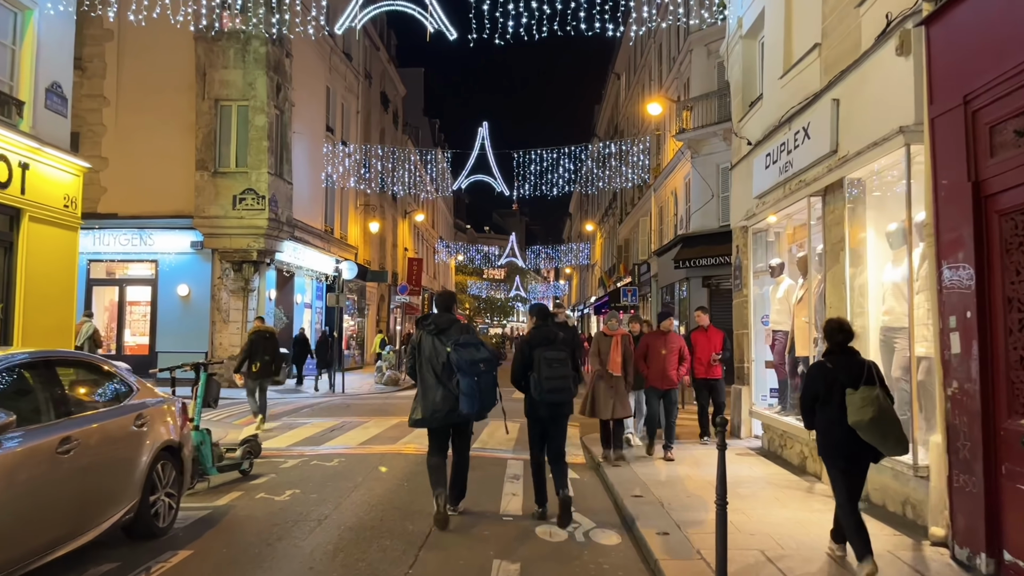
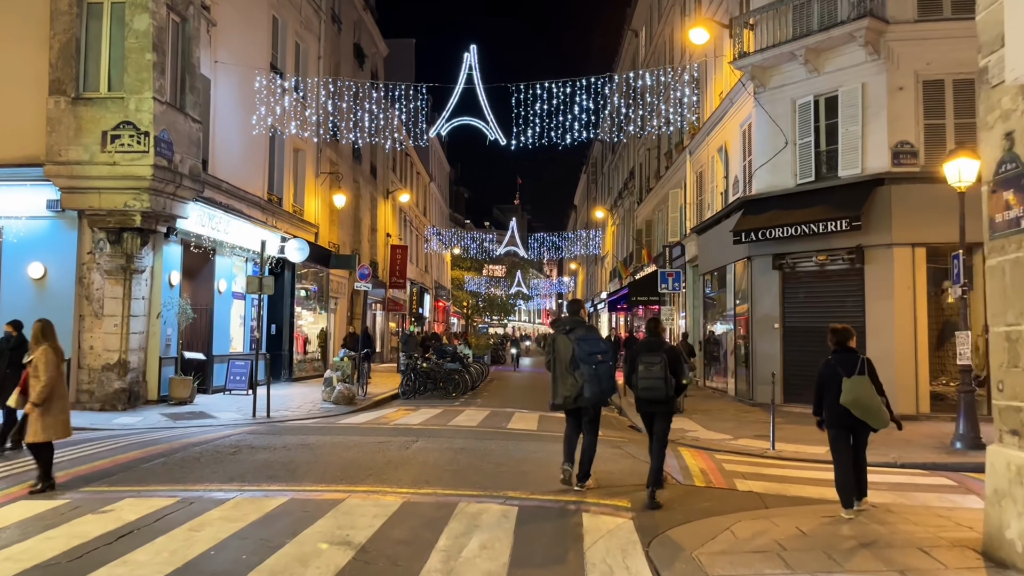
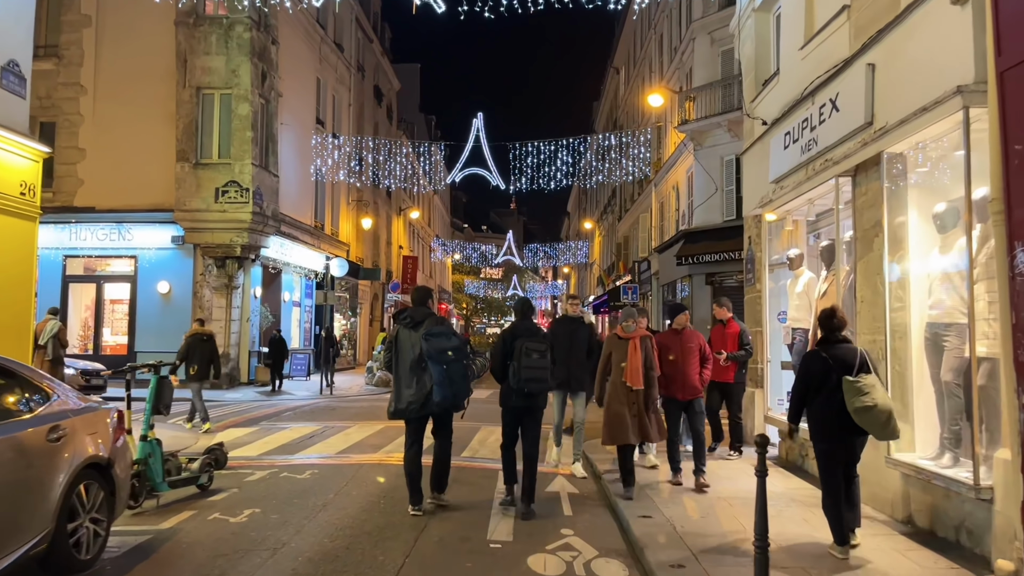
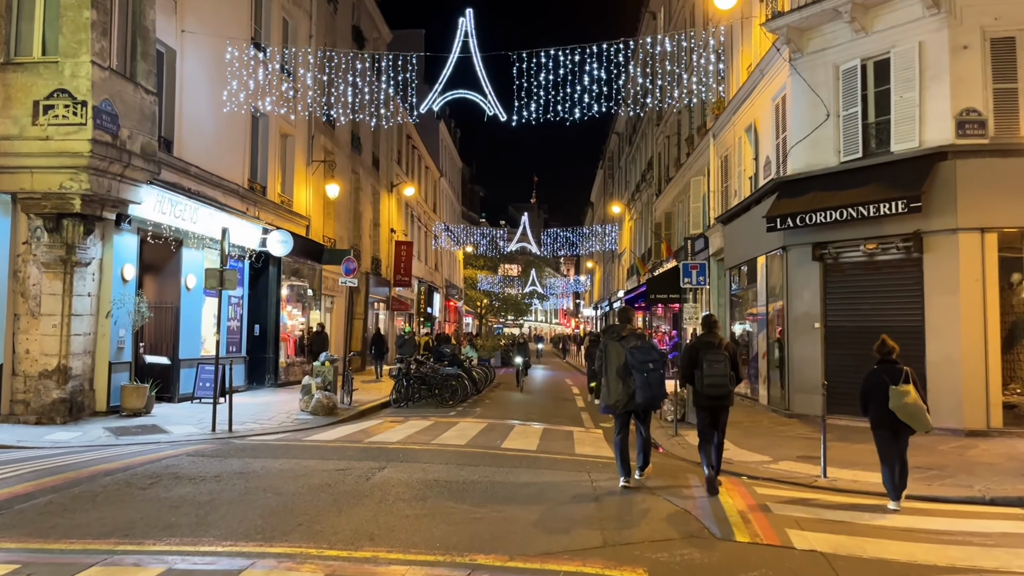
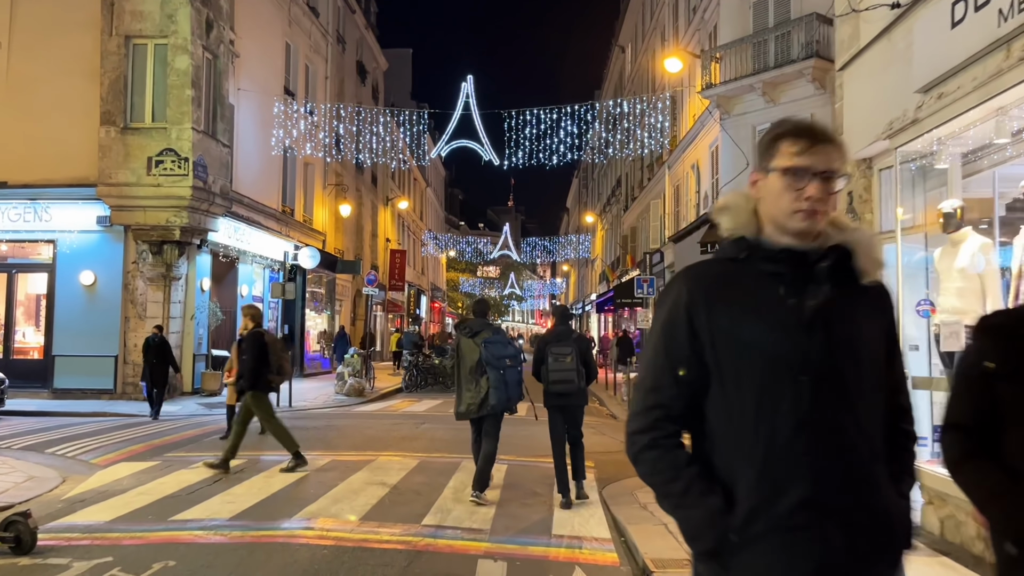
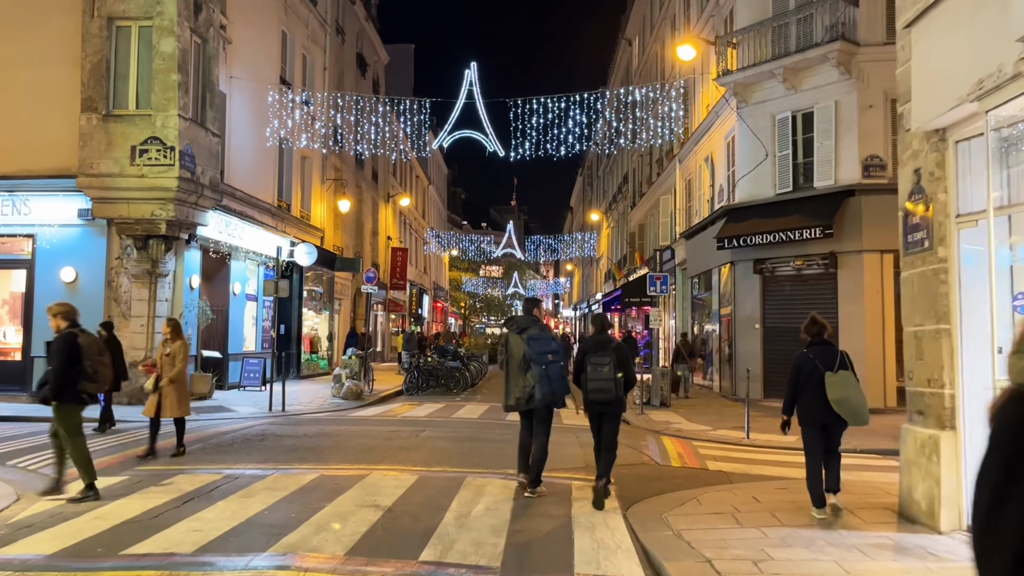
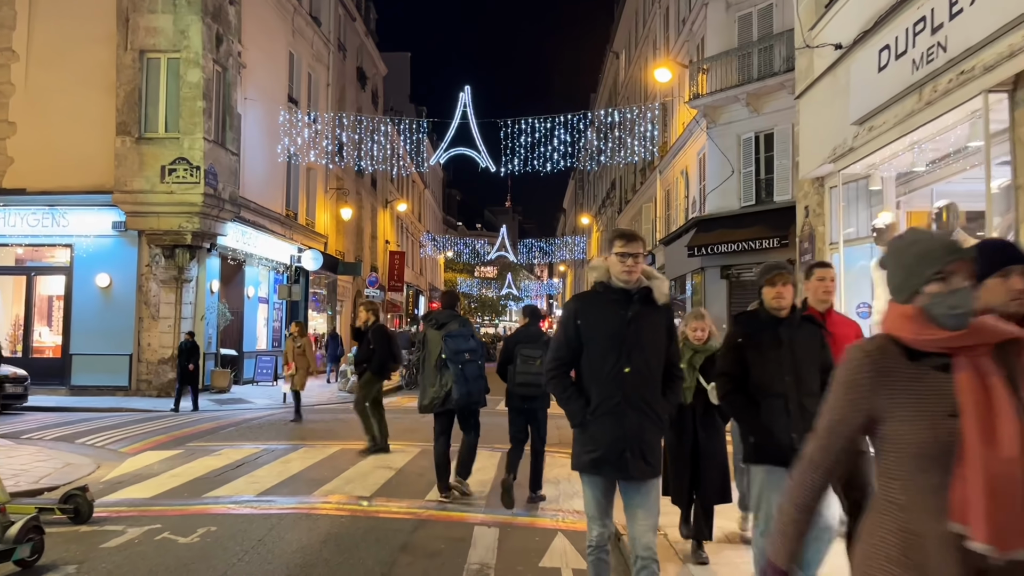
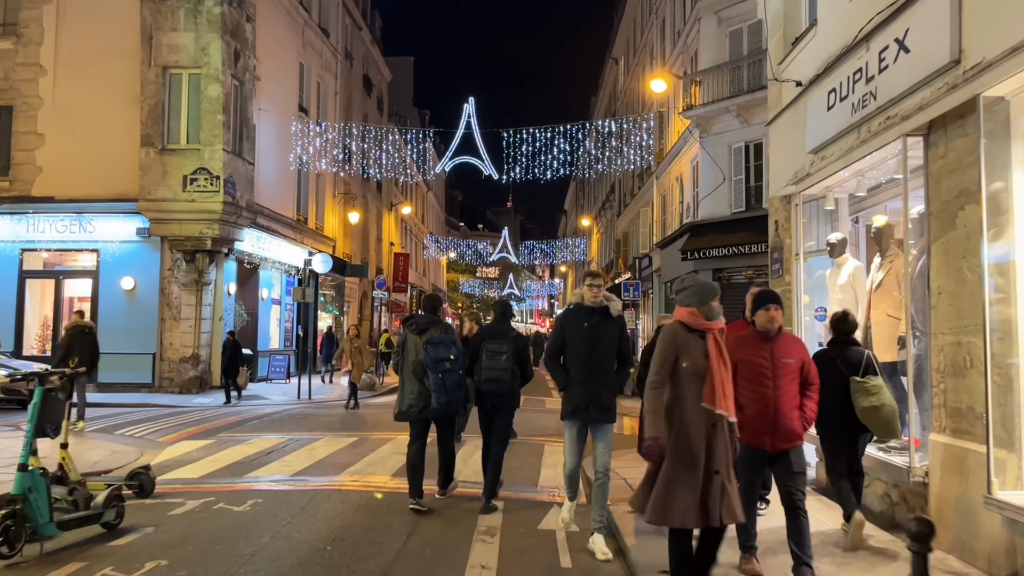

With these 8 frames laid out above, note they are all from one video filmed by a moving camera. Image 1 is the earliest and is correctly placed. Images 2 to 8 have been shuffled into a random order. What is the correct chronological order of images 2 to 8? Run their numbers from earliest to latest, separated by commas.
3, 8, 7, 5, 6, 2, 4
